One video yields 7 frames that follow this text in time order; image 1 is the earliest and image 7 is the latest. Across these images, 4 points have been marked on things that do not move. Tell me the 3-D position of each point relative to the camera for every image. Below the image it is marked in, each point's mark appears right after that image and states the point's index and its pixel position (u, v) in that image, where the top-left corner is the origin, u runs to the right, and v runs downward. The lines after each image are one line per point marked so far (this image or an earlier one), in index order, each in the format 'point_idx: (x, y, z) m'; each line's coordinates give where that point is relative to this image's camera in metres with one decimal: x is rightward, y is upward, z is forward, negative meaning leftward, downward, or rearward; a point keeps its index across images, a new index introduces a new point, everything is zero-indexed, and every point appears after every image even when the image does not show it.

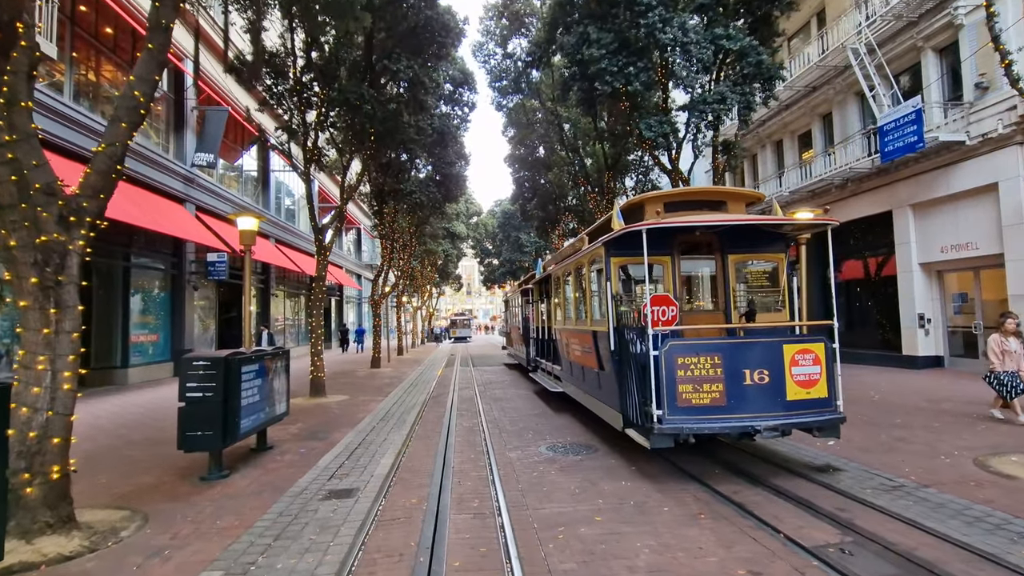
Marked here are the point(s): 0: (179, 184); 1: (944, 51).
0: (-12.0, +3.7, +18.6) m
1: (+13.0, +7.1, +15.6) m
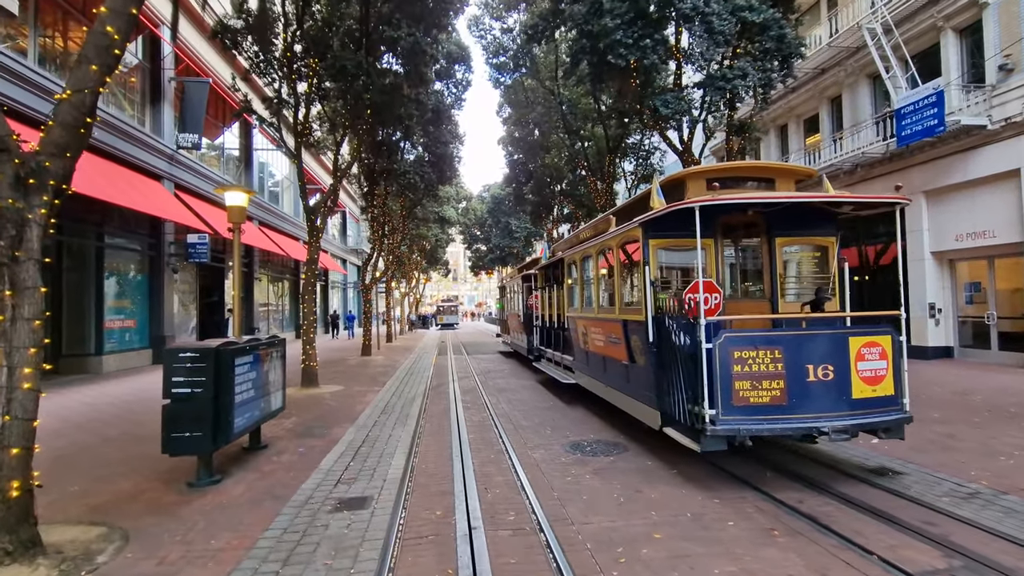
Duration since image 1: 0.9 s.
0: (-11.9, +4.3, +17.4) m
1: (+13.1, +7.5, +15.0) m
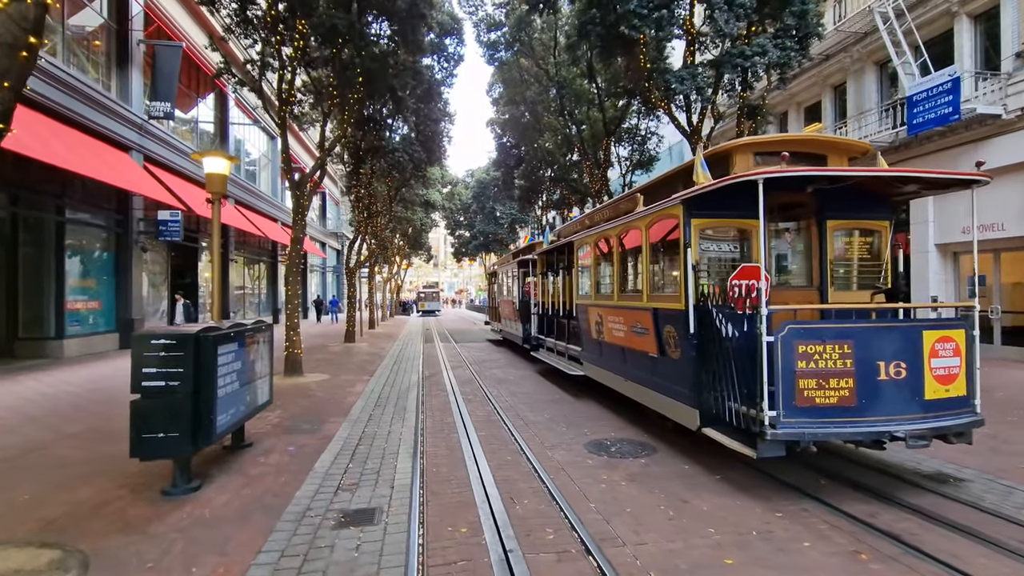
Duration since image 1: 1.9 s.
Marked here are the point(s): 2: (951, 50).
0: (-12.0, +4.9, +16.0) m
1: (+13.2, +7.6, +14.6) m
2: (+13.0, +7.0, +15.3) m
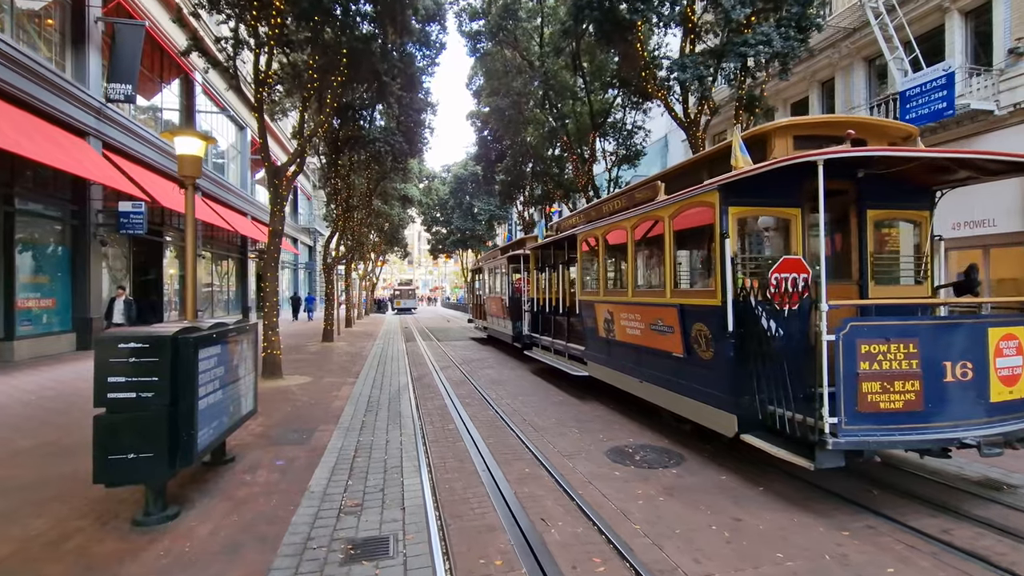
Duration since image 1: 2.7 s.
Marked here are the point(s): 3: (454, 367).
0: (-12.3, +5.0, +14.7) m
1: (+12.9, +7.8, +14.6) m
2: (+12.7, +7.2, +15.3) m
3: (-1.6, -2.1, +14.1) m
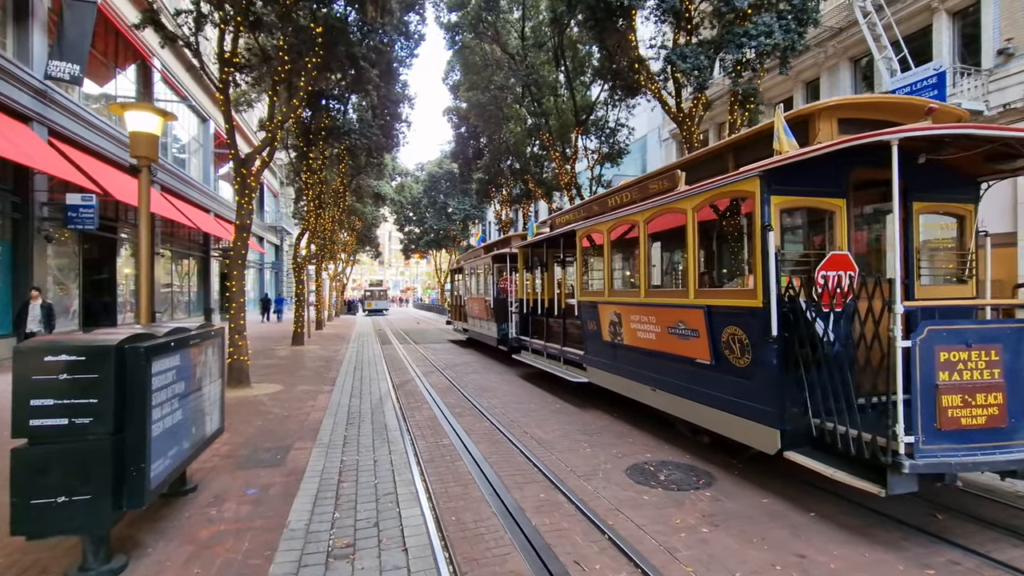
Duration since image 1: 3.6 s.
0: (-12.6, +5.0, +13.3) m
1: (+12.6, +7.7, +14.6) m
2: (+12.3, +7.1, +15.3) m
3: (-1.9, -2.1, +13.2) m
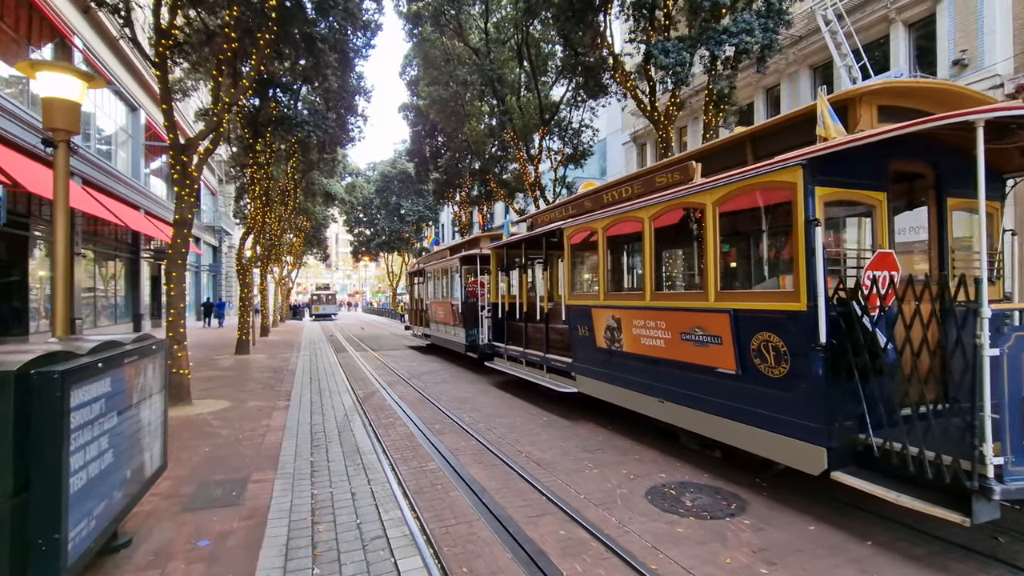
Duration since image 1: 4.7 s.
0: (-13.2, +4.9, +11.3) m
1: (+11.7, +7.7, +15.1) m
2: (+11.4, +7.1, +15.7) m
3: (-2.5, -2.2, +12.2) m
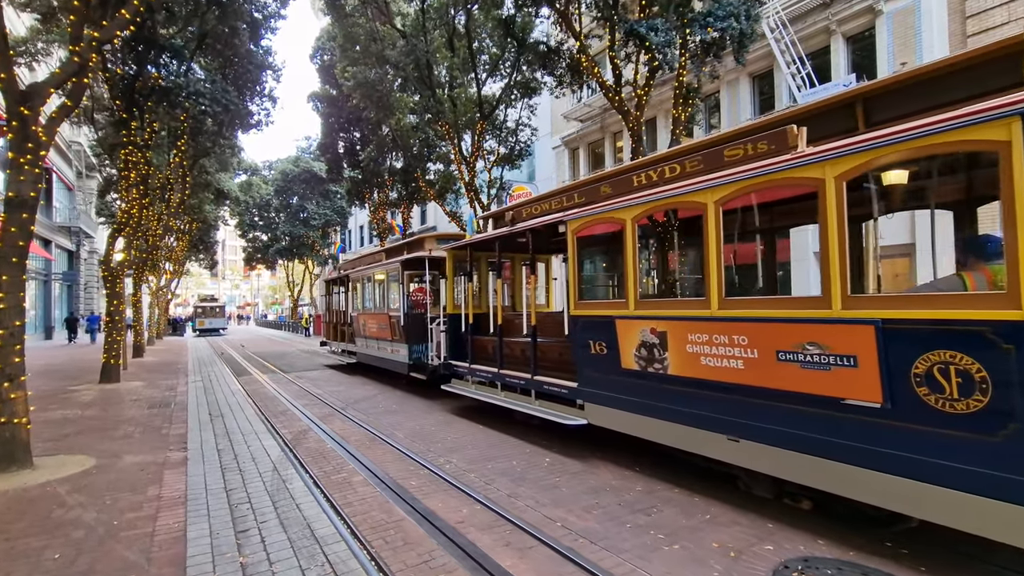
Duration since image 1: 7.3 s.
0: (-13.6, +4.8, +7.1) m
1: (+10.2, +7.5, +15.5) m
2: (+9.7, +6.8, +16.0) m
3: (-3.3, -2.4, +9.8) m
